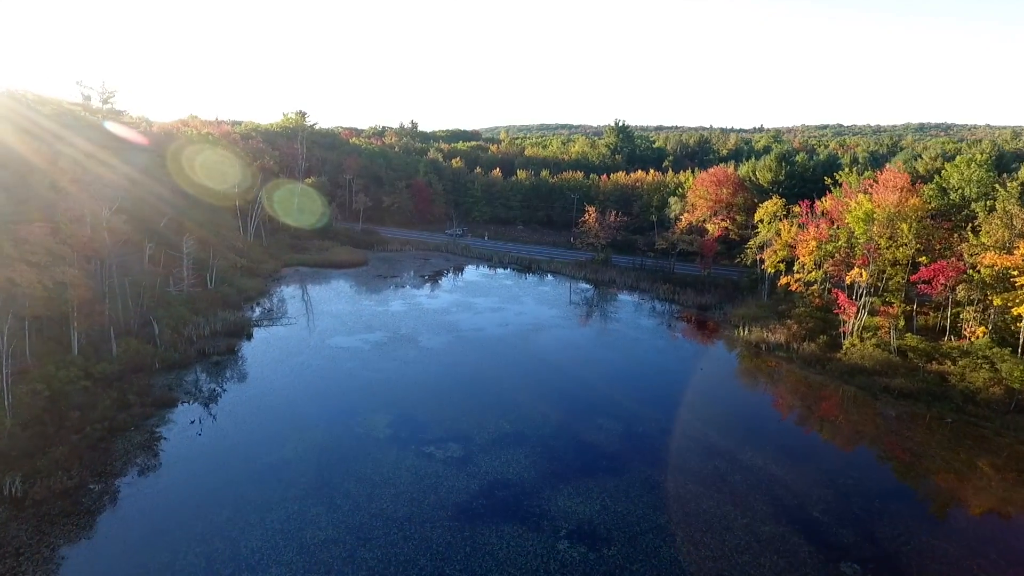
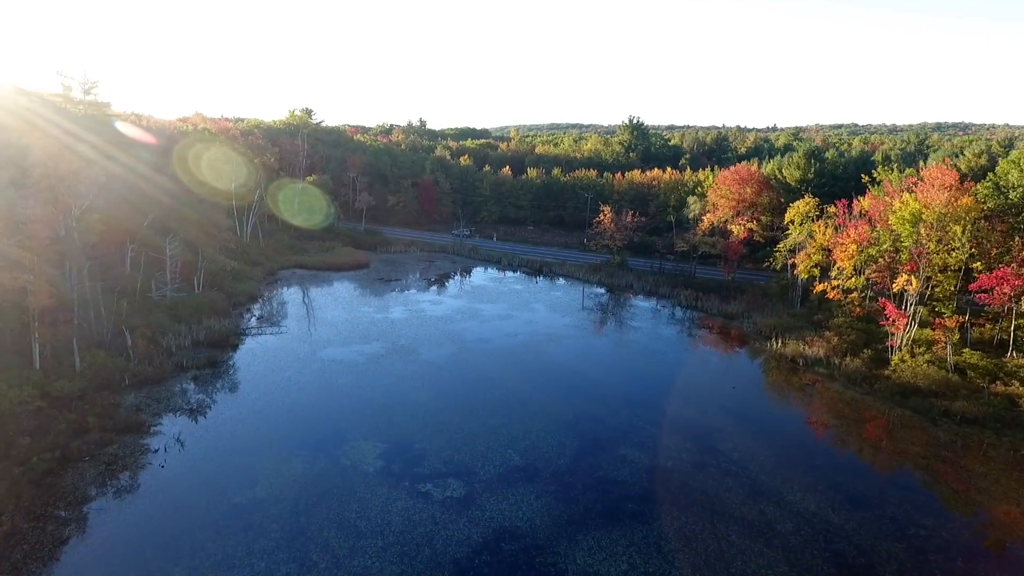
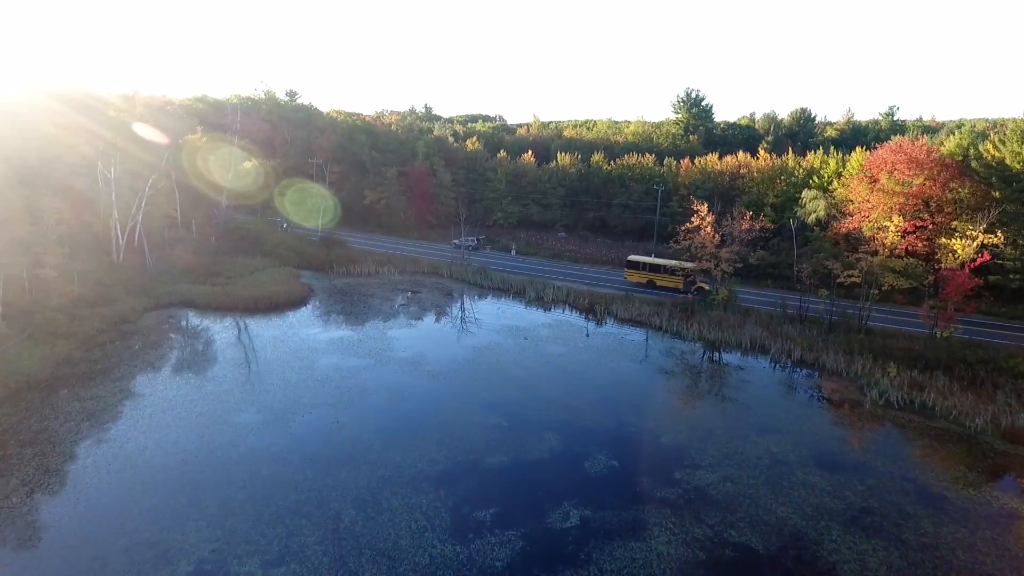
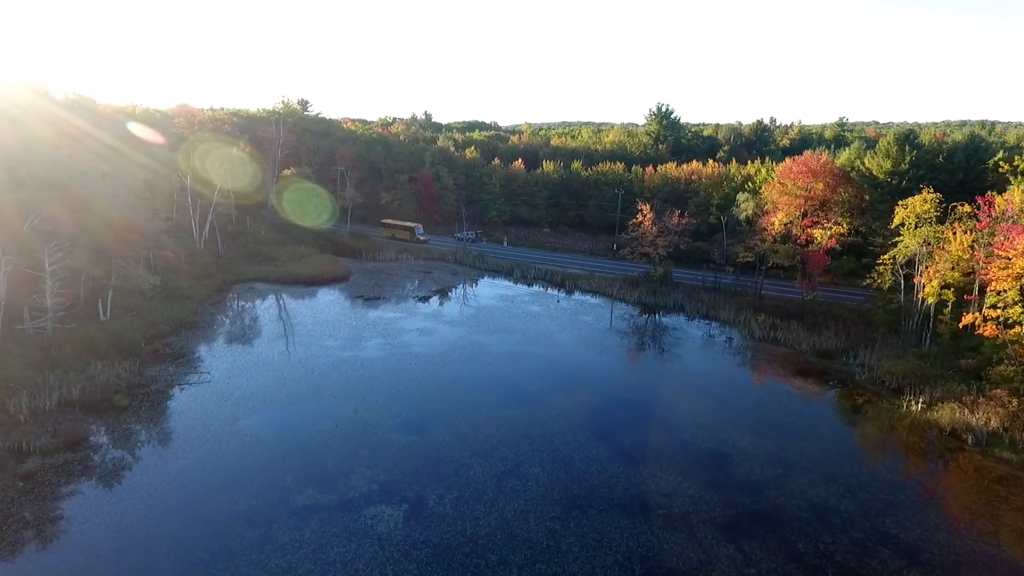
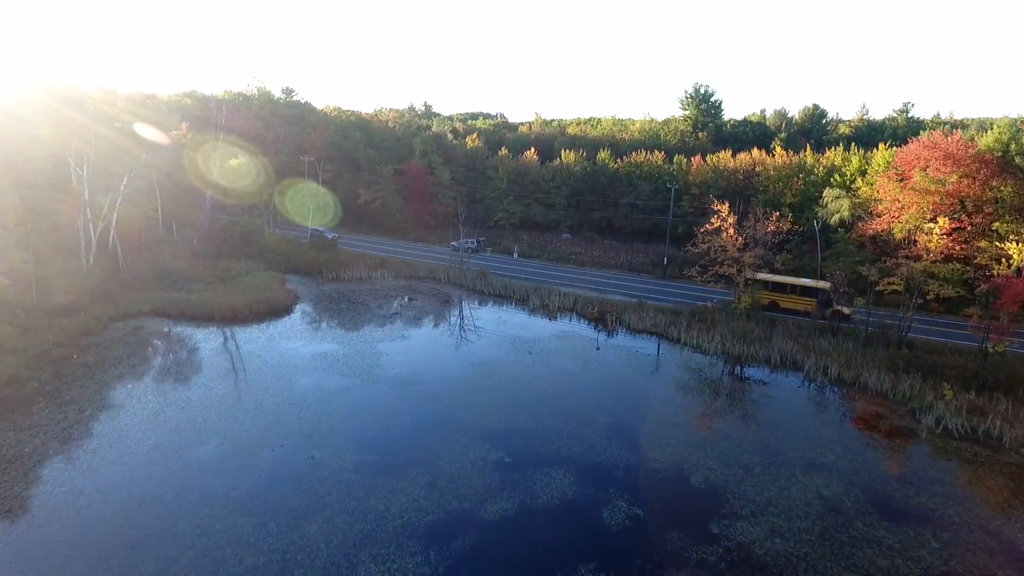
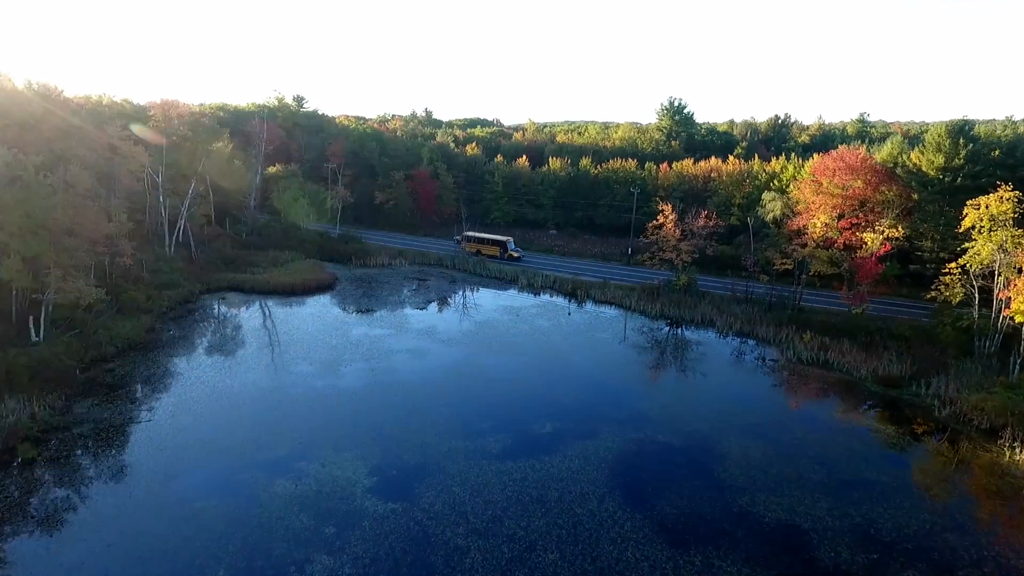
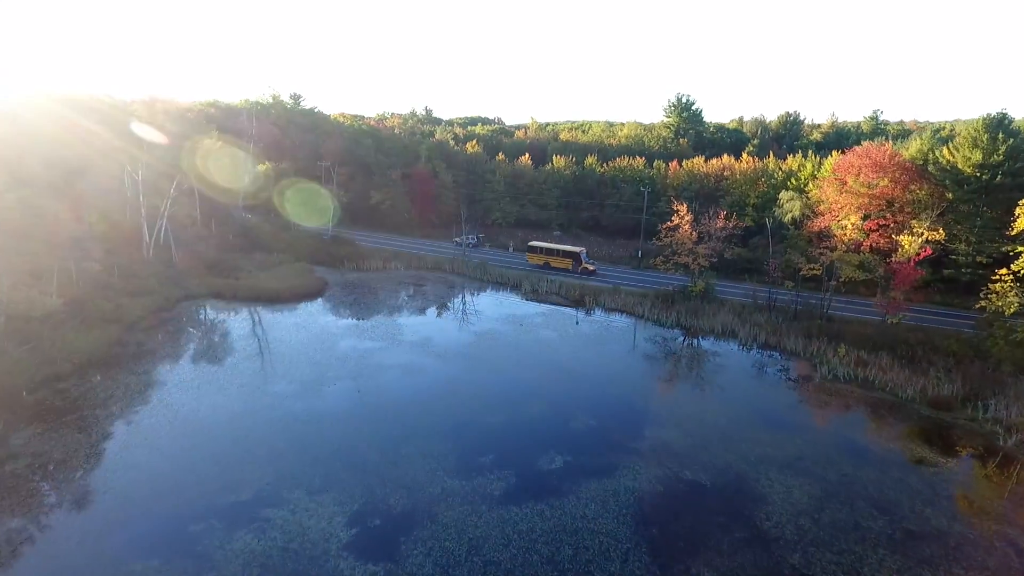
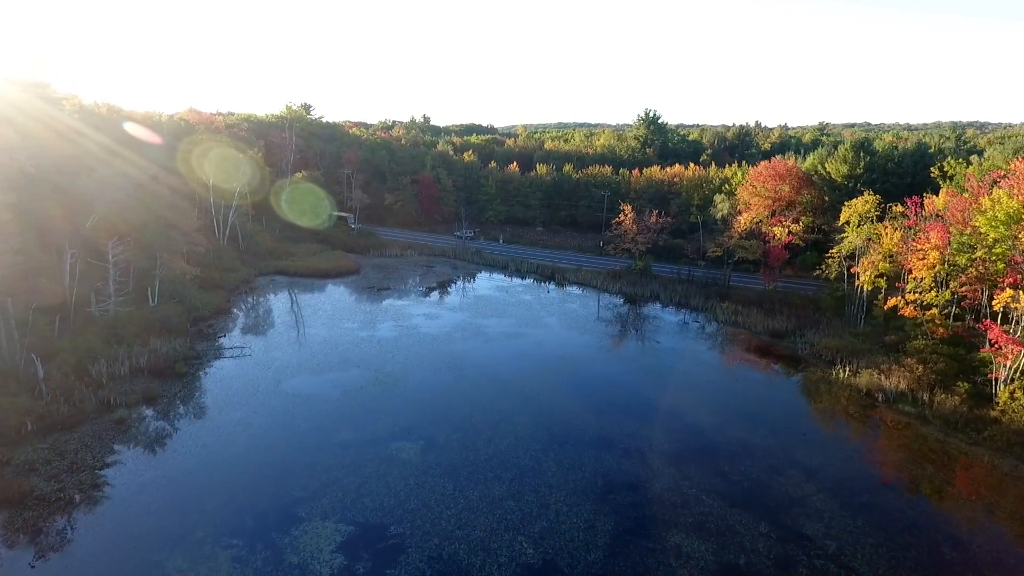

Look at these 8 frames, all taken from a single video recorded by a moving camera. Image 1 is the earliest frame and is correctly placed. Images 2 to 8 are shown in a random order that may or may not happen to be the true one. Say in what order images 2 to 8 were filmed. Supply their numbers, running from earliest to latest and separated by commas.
2, 8, 4, 6, 7, 3, 5
